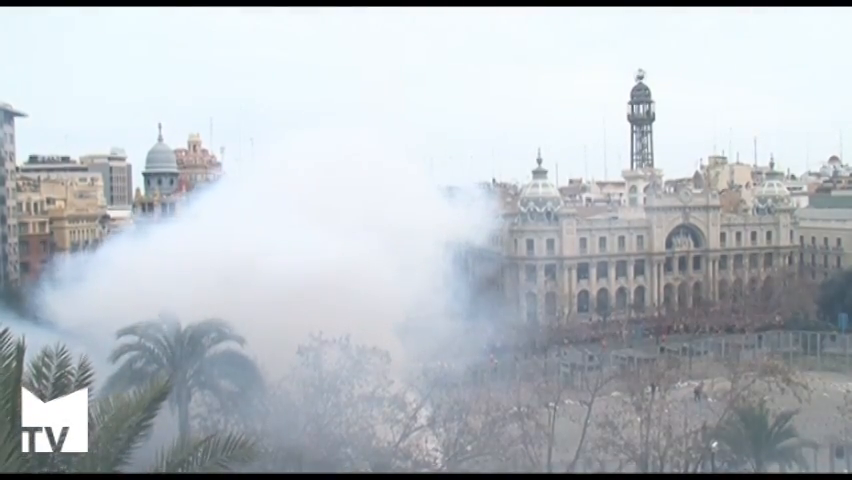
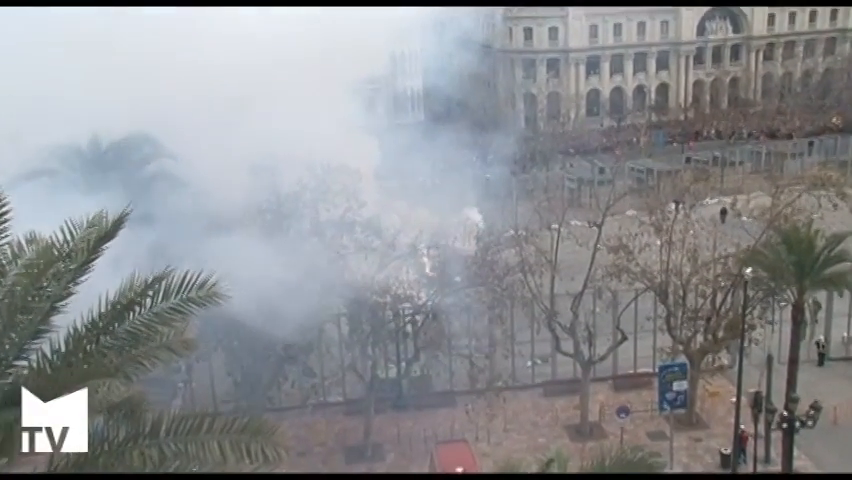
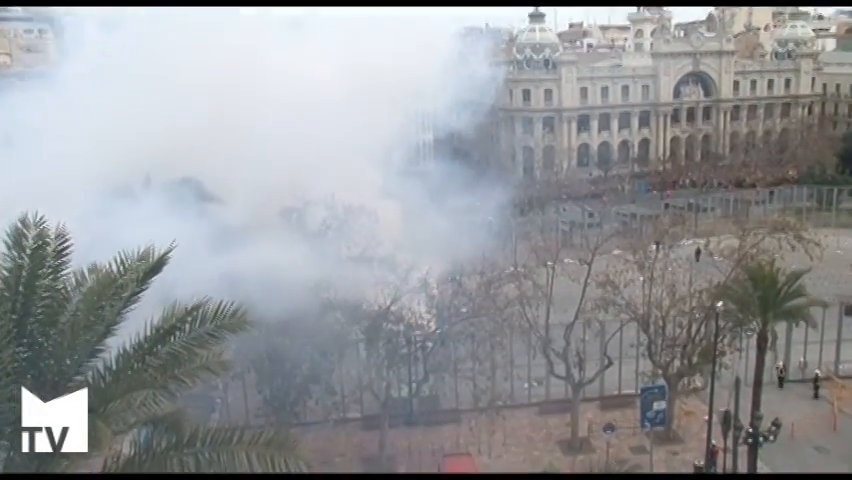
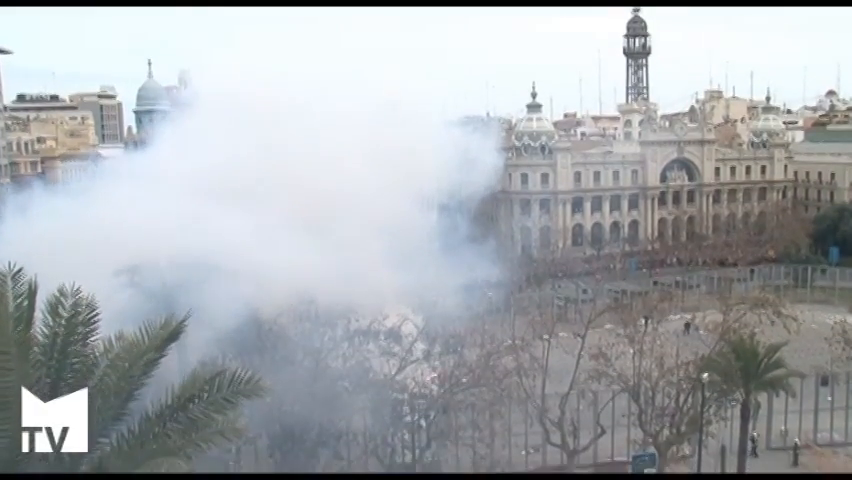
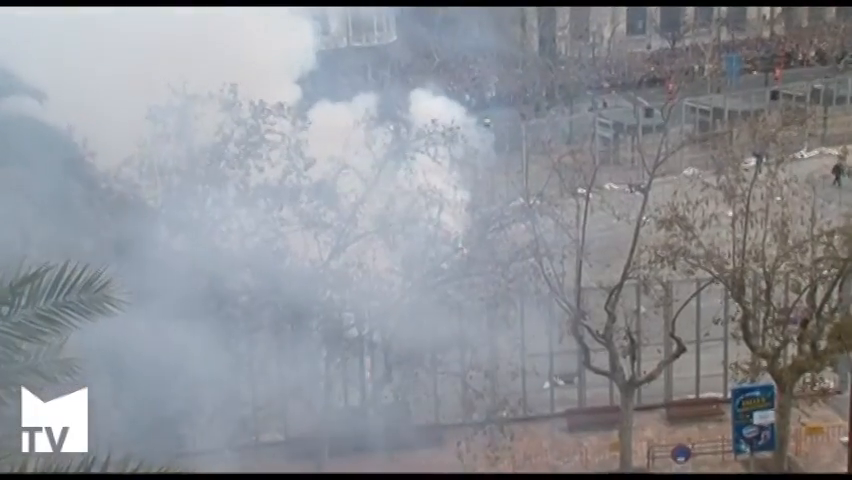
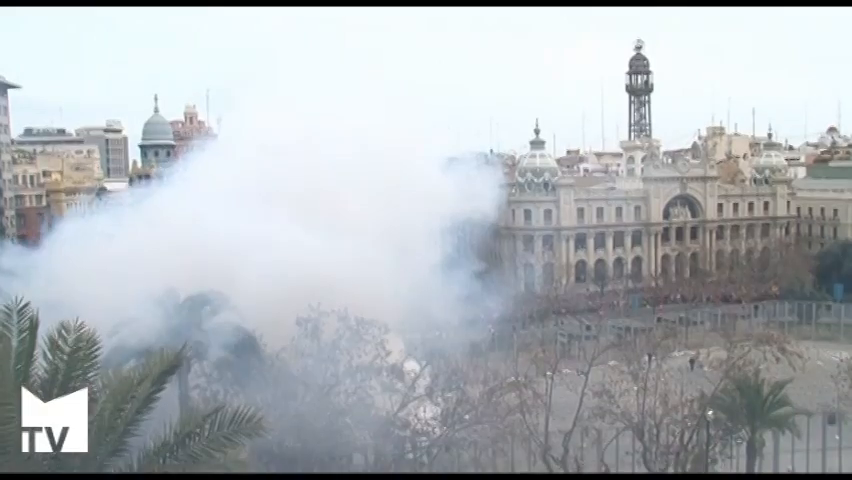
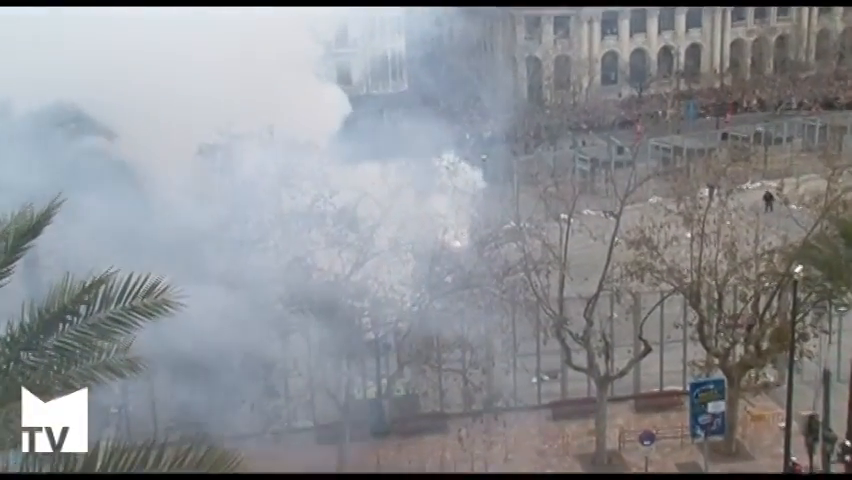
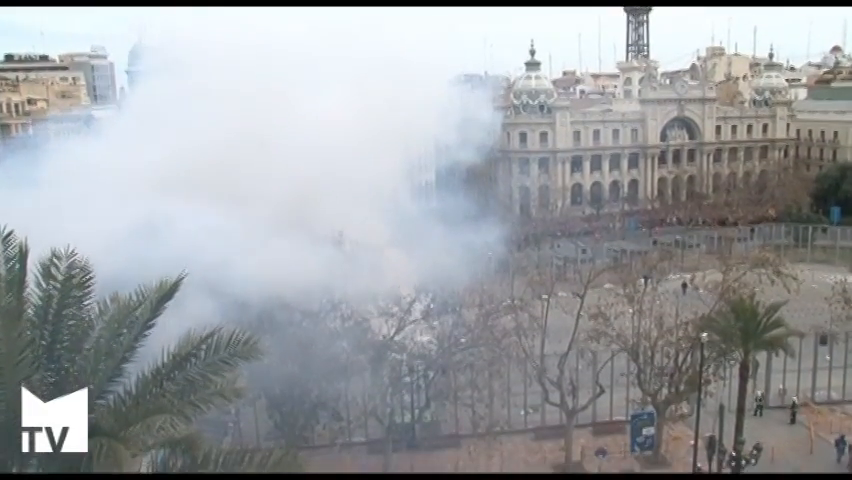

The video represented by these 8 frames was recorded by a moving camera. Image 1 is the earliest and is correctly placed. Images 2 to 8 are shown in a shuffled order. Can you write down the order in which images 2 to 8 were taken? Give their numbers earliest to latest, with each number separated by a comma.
6, 4, 8, 3, 2, 7, 5
